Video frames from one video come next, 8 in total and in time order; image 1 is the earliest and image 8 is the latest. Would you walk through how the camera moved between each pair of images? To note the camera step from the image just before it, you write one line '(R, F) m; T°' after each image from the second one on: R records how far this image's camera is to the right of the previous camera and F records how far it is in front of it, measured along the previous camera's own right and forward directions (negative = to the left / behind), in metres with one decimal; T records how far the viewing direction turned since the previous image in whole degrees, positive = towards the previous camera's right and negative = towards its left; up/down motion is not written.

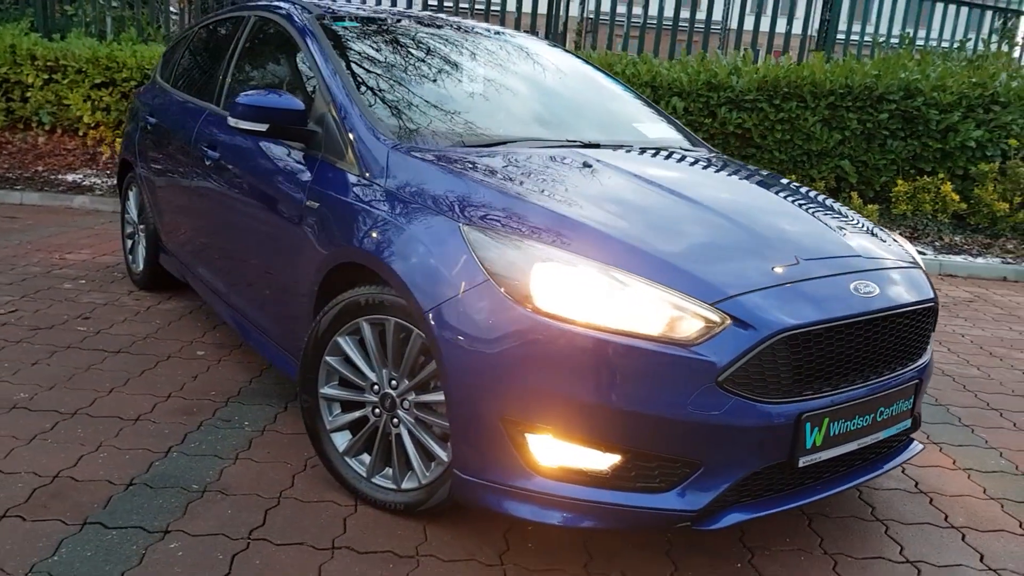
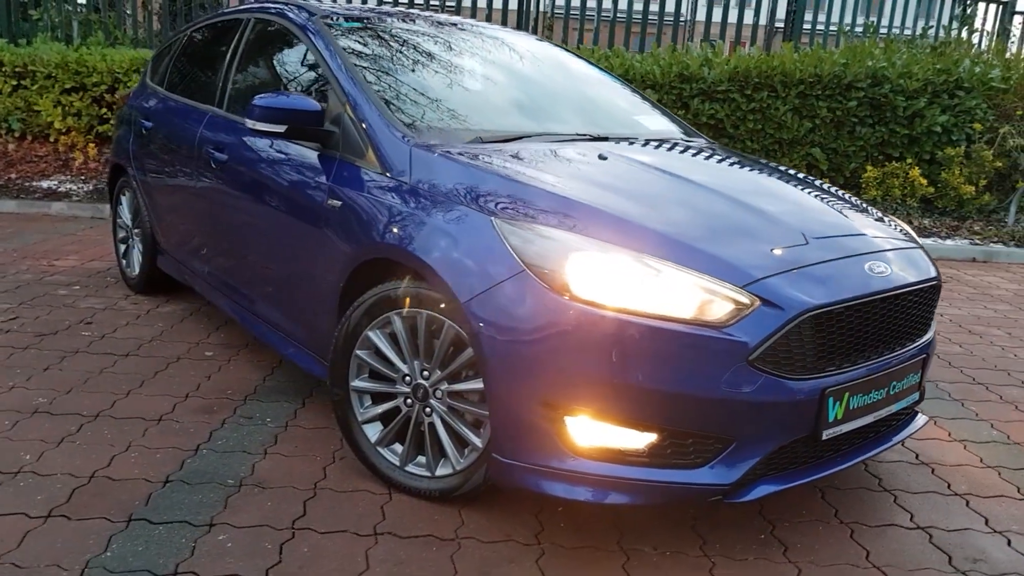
(-0.2, -0.1) m; +2°
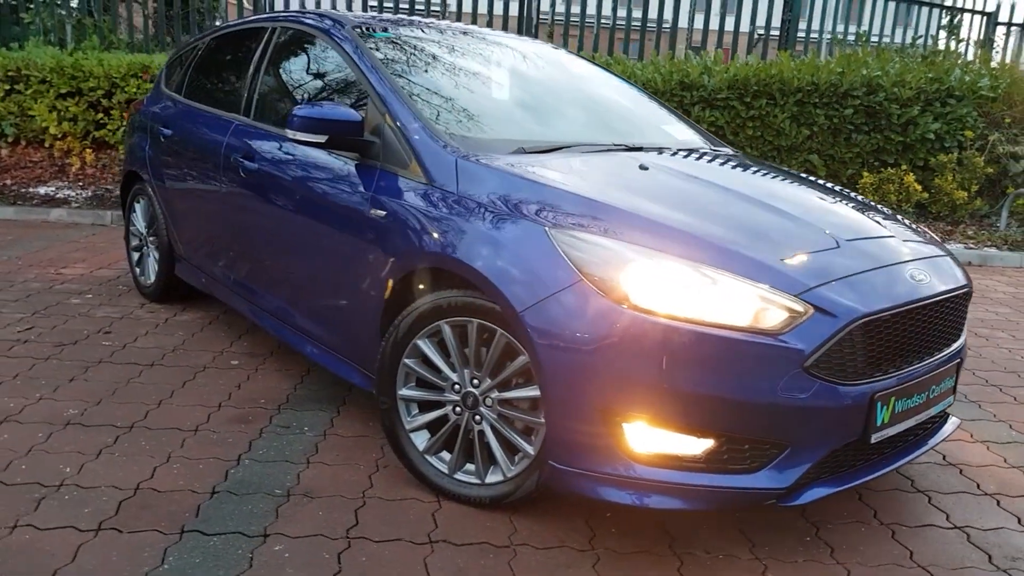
(-0.2, 0.0) m; +1°
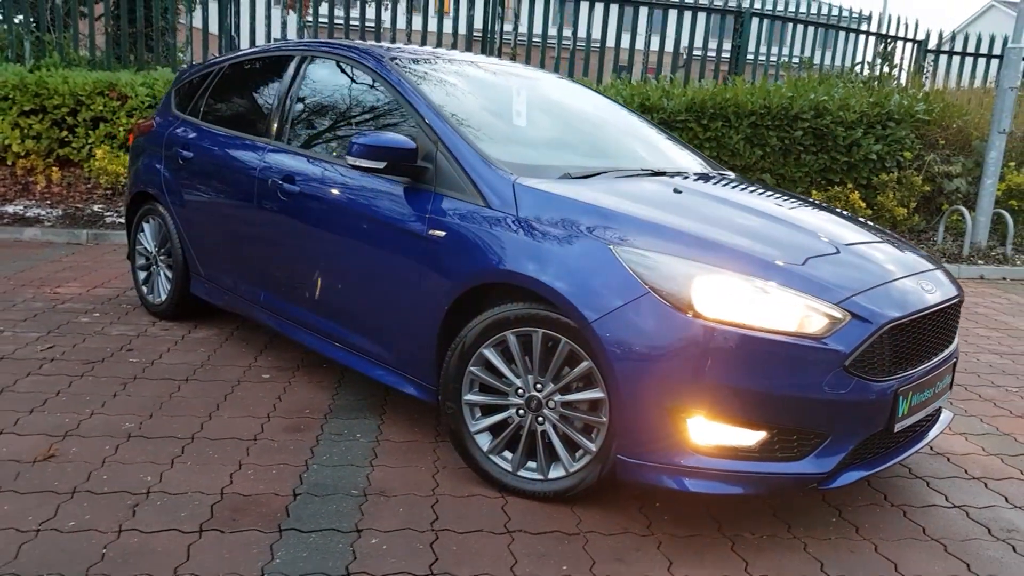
(-0.5, -0.3) m; +5°
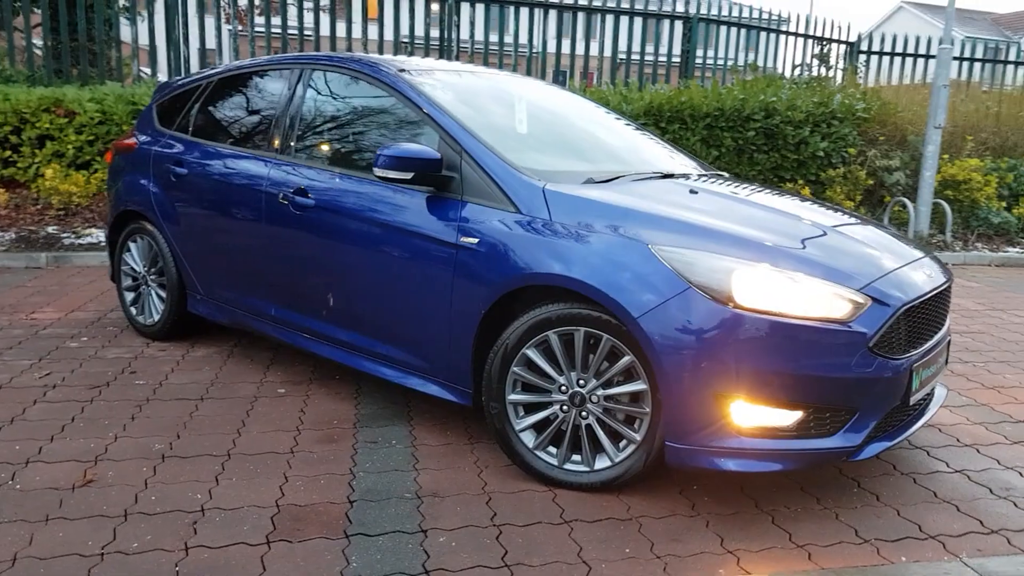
(-0.4, -0.1) m; +5°
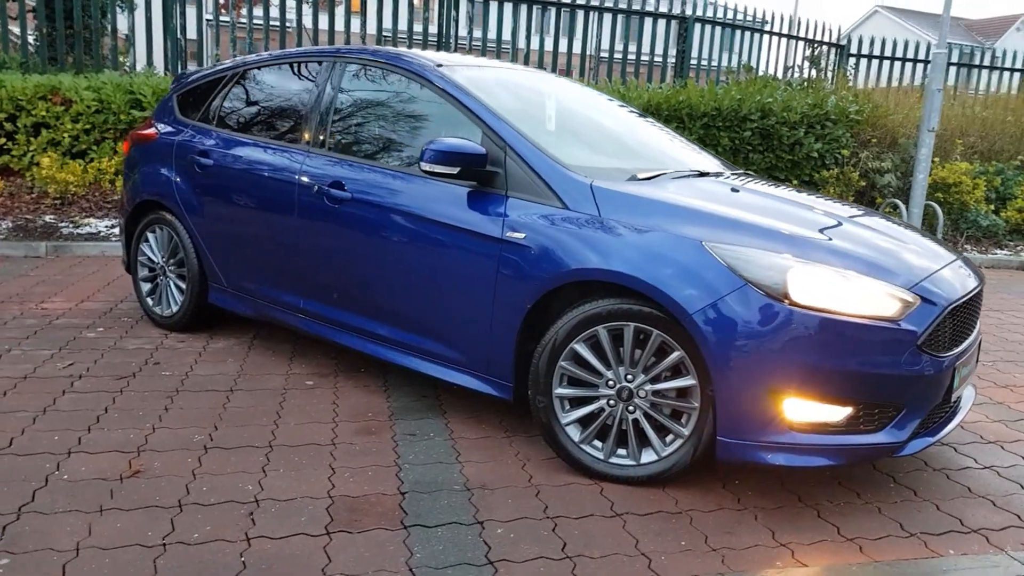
(-0.3, 0.0) m; +2°
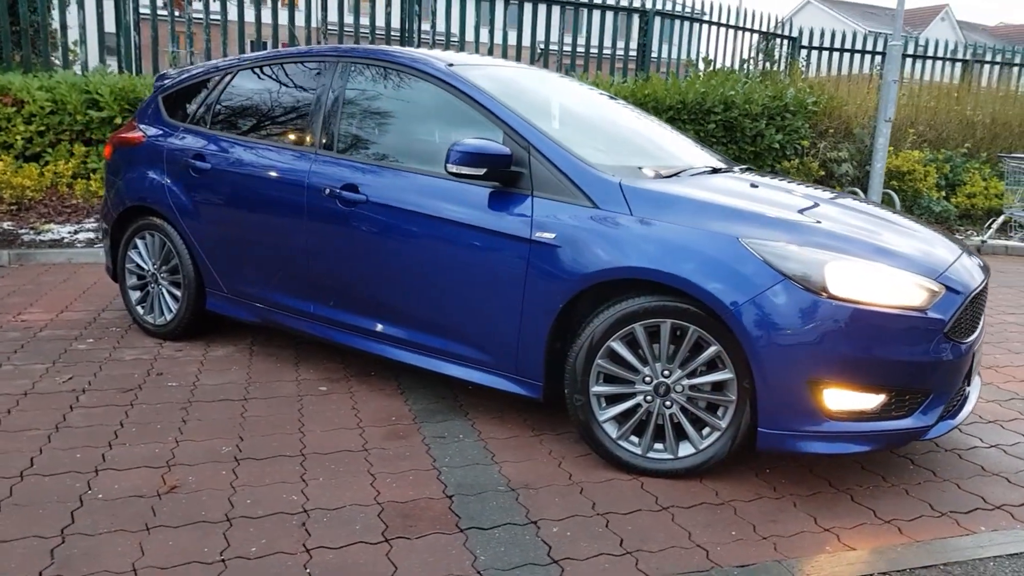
(-0.4, 0.0) m; +4°
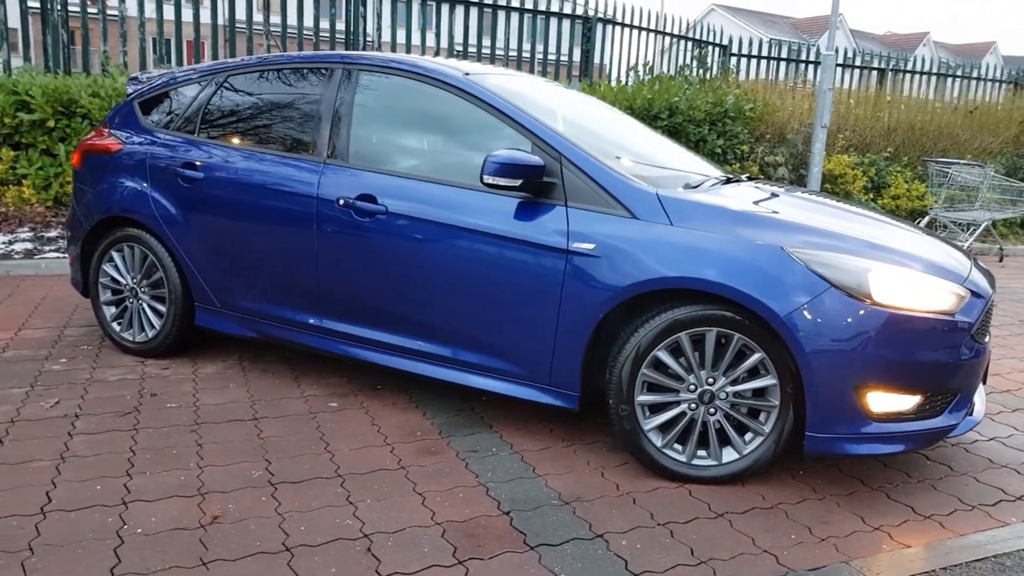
(-0.6, +0.1) m; +6°
